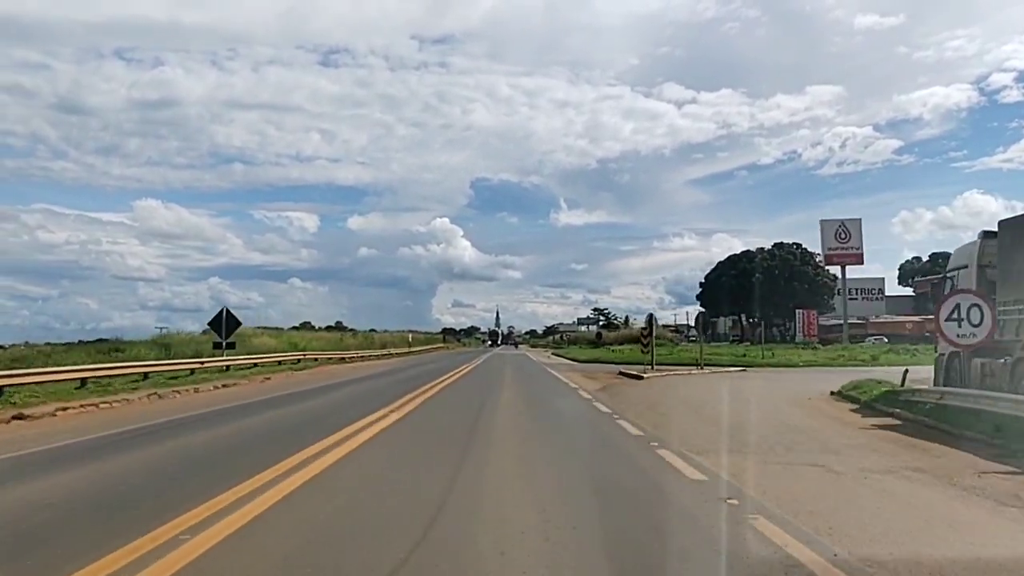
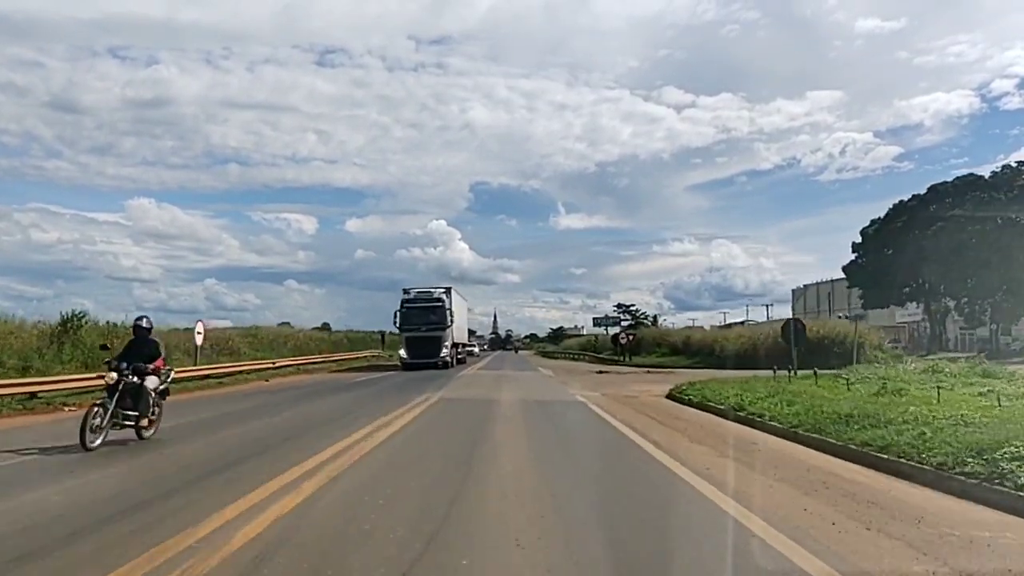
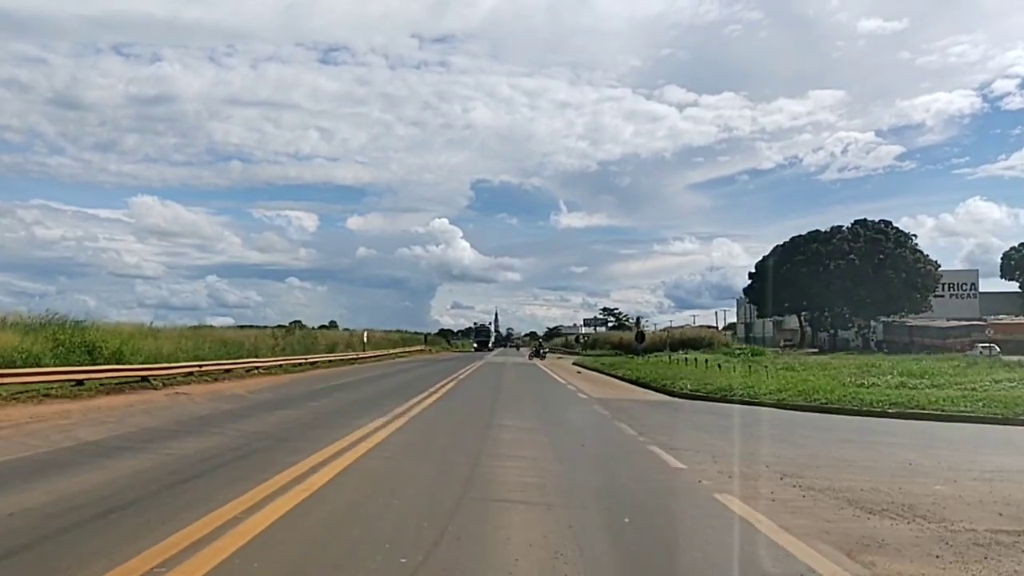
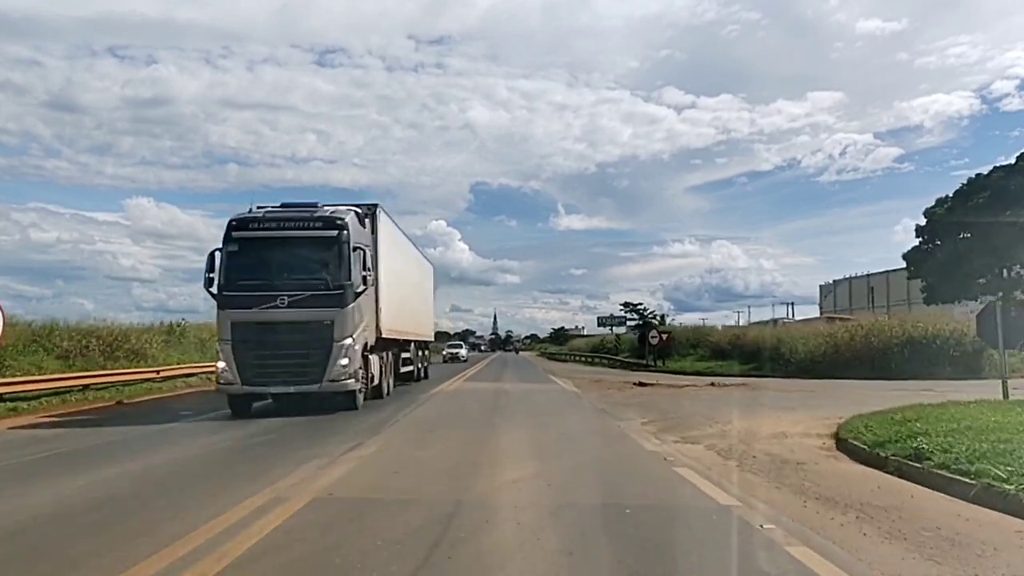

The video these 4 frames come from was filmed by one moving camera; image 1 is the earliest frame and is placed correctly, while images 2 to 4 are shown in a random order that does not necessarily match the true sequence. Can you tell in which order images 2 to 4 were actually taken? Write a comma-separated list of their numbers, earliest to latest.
3, 2, 4
